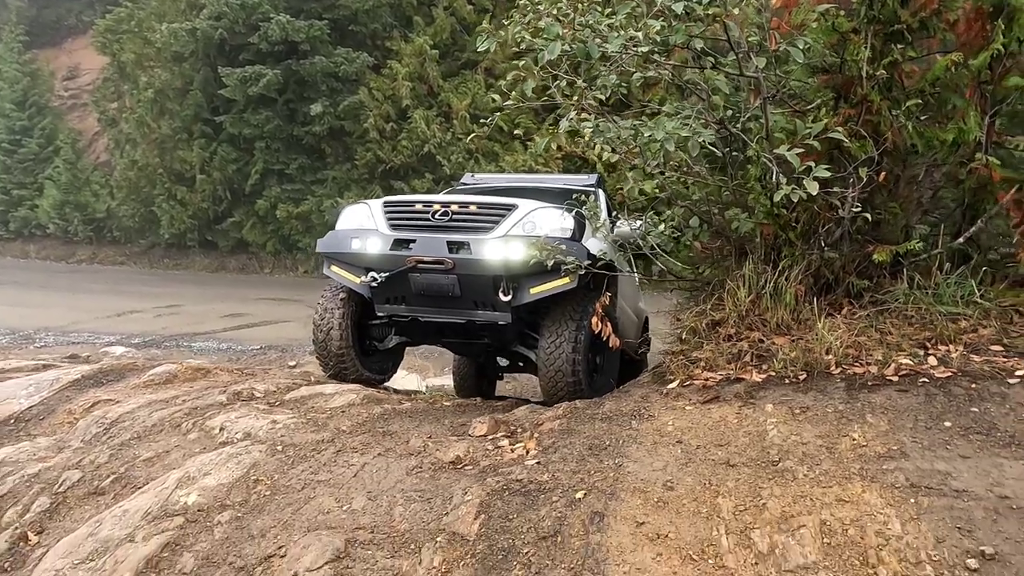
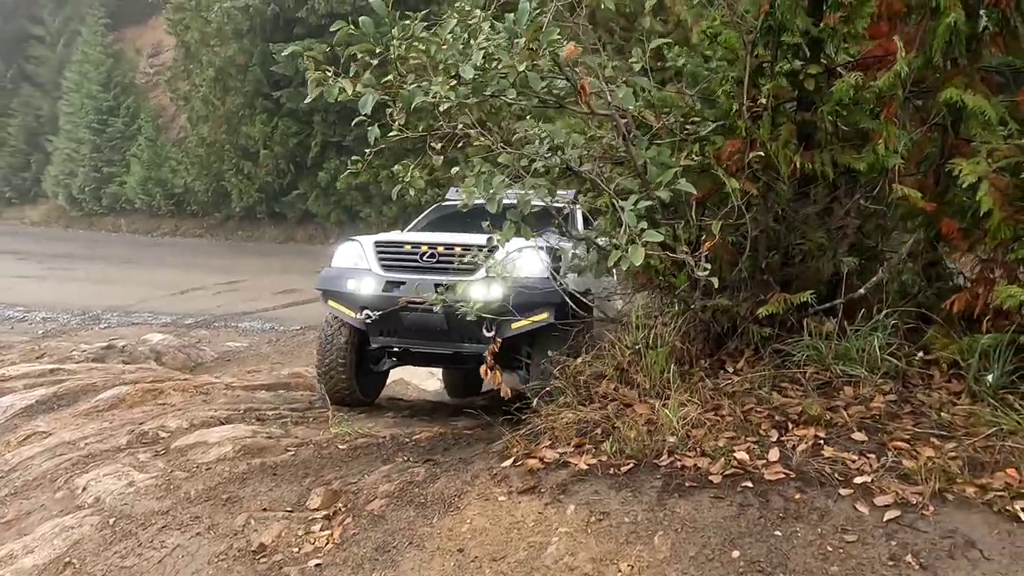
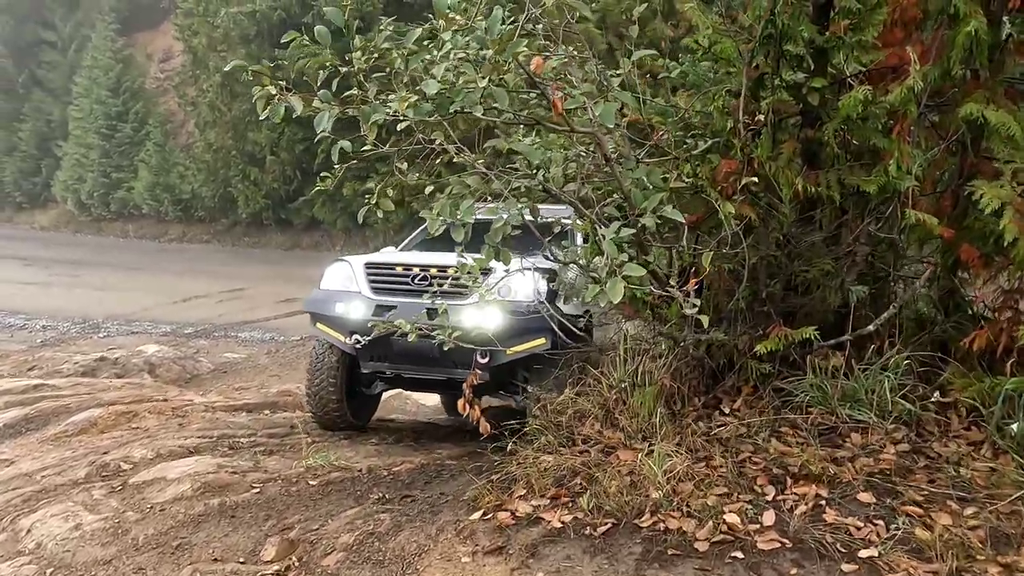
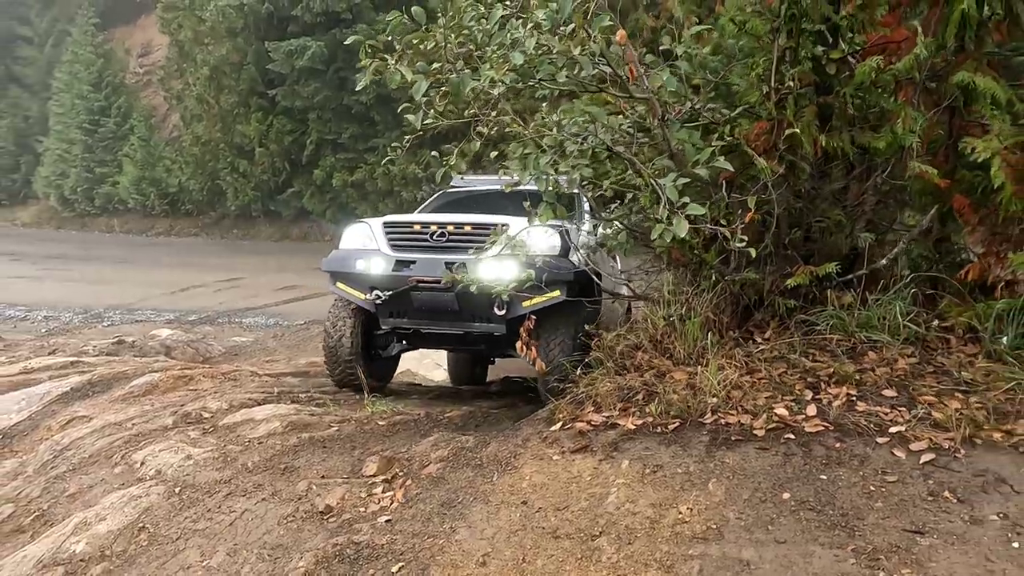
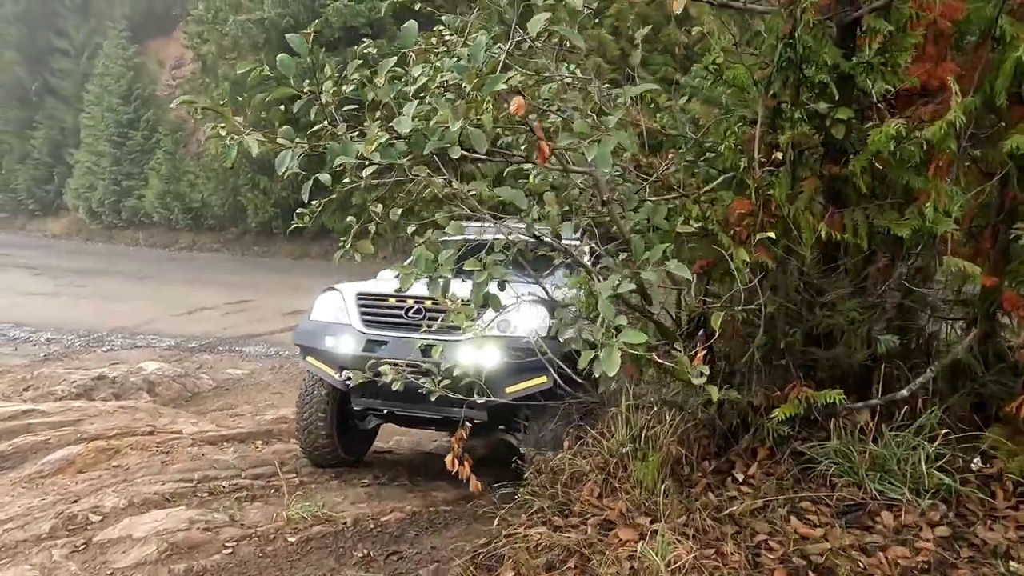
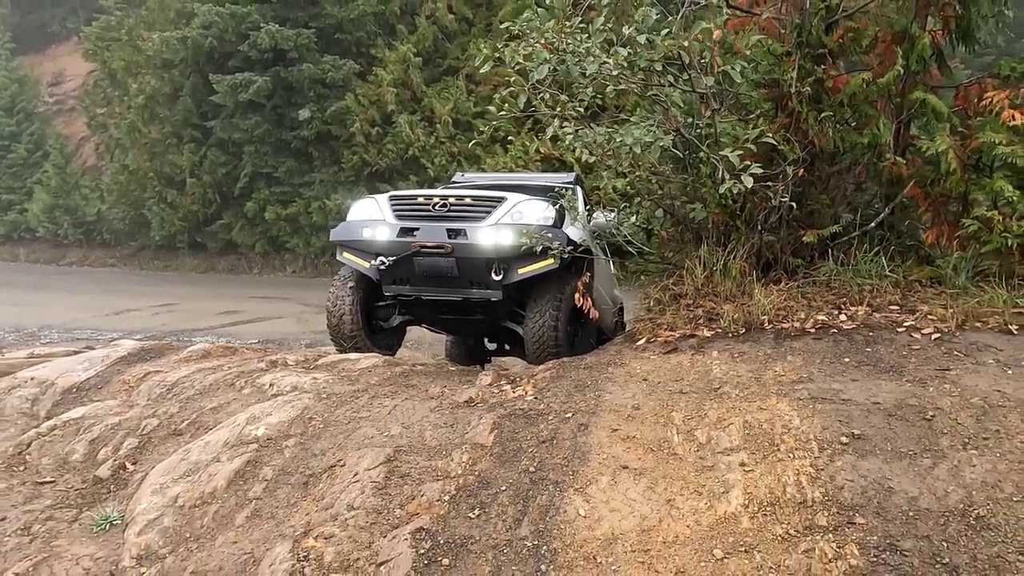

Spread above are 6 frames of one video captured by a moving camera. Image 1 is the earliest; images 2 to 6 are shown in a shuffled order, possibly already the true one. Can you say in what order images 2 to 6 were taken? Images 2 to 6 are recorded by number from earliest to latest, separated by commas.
6, 4, 2, 3, 5
